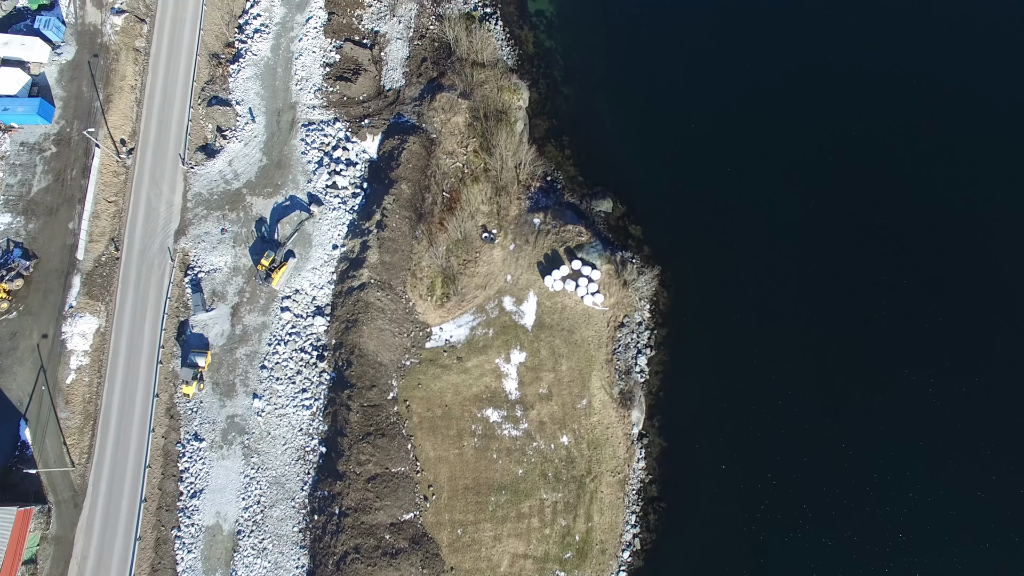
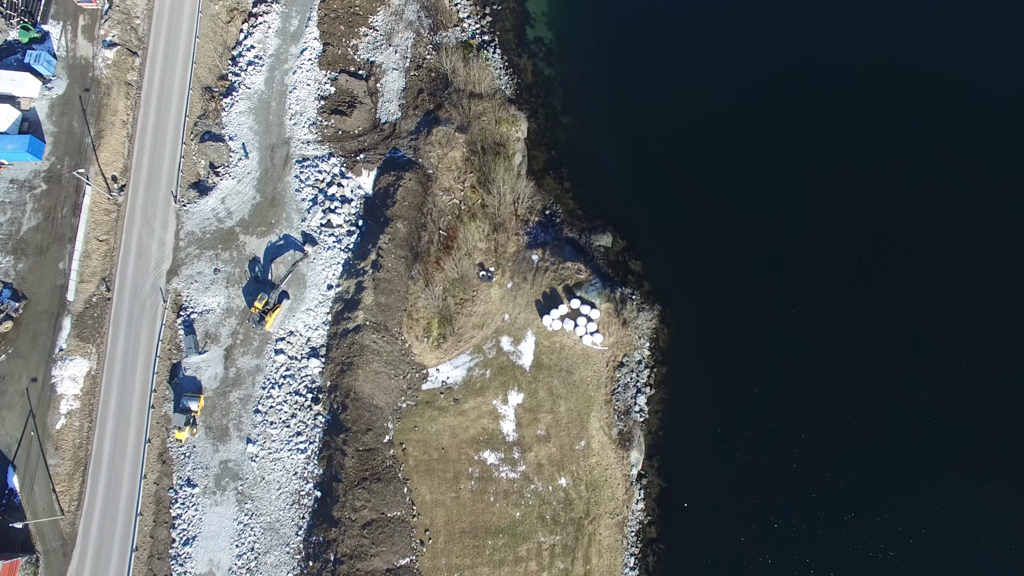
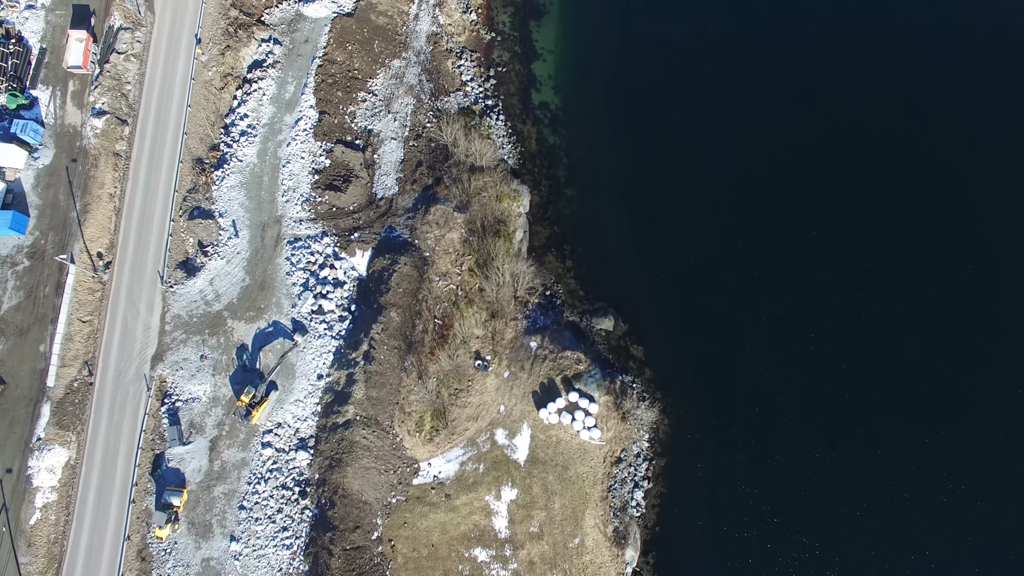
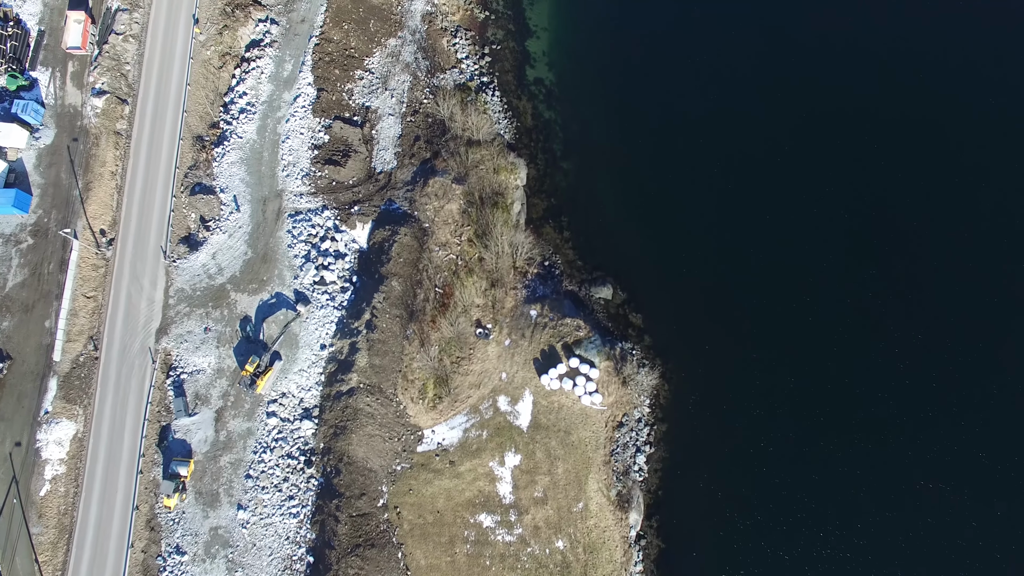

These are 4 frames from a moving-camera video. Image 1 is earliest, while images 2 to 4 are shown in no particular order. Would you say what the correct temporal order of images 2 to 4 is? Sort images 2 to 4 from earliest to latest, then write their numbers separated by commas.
2, 4, 3
